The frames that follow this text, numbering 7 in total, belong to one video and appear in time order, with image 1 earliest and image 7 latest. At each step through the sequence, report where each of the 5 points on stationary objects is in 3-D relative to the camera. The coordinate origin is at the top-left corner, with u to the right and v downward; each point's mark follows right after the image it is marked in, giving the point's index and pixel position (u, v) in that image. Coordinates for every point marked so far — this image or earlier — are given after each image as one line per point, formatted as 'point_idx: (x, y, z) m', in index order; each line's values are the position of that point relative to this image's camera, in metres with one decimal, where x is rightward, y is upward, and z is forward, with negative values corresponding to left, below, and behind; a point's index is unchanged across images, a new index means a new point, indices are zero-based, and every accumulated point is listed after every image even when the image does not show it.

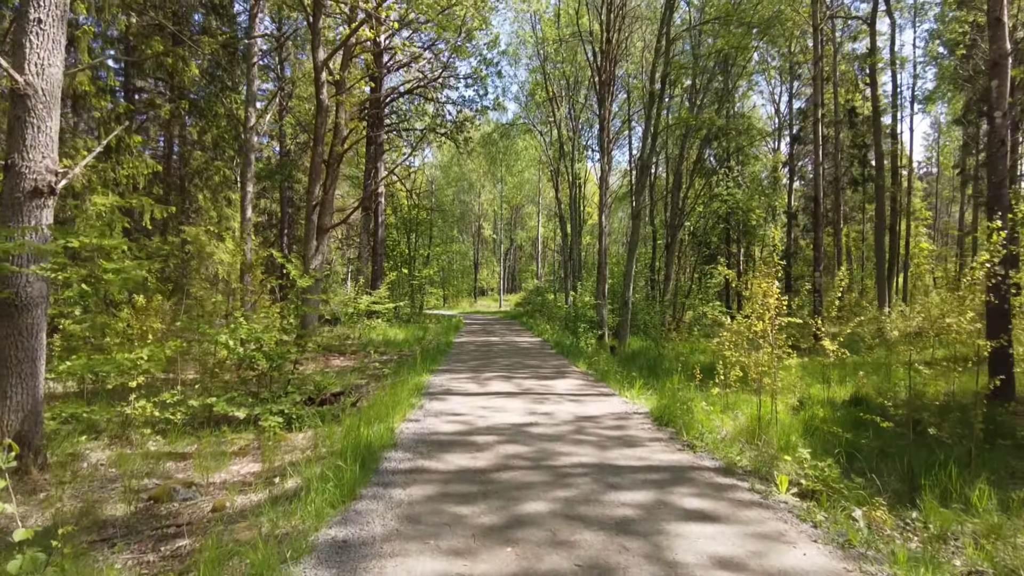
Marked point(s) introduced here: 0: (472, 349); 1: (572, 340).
0: (-0.8, -1.2, +12.7) m
1: (+1.3, -1.2, +14.8) m
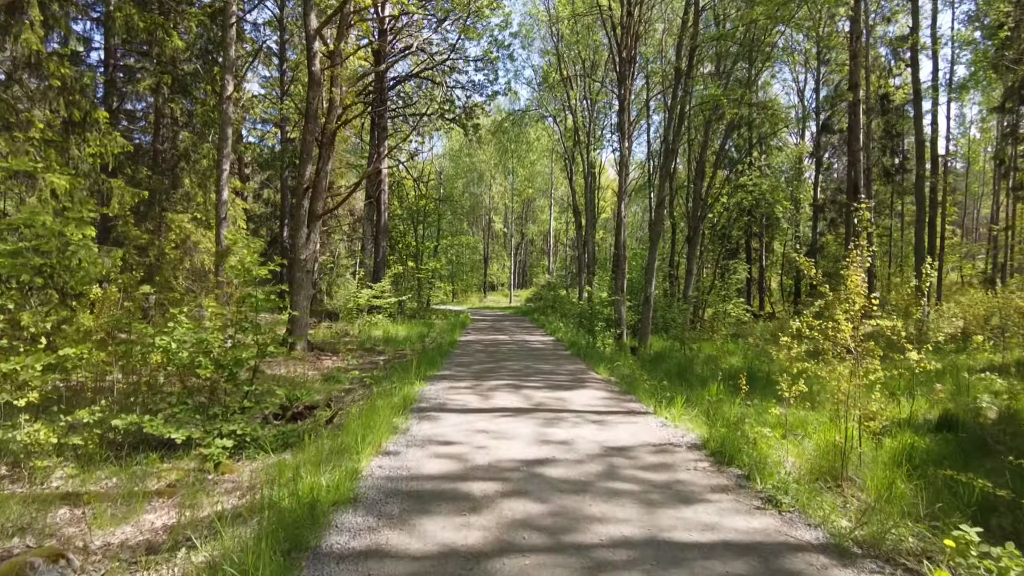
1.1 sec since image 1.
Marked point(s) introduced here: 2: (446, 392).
0: (-0.6, -1.1, +11.5) m
1: (+1.5, -1.1, +13.5) m
2: (-0.6, -1.0, +6.5) m
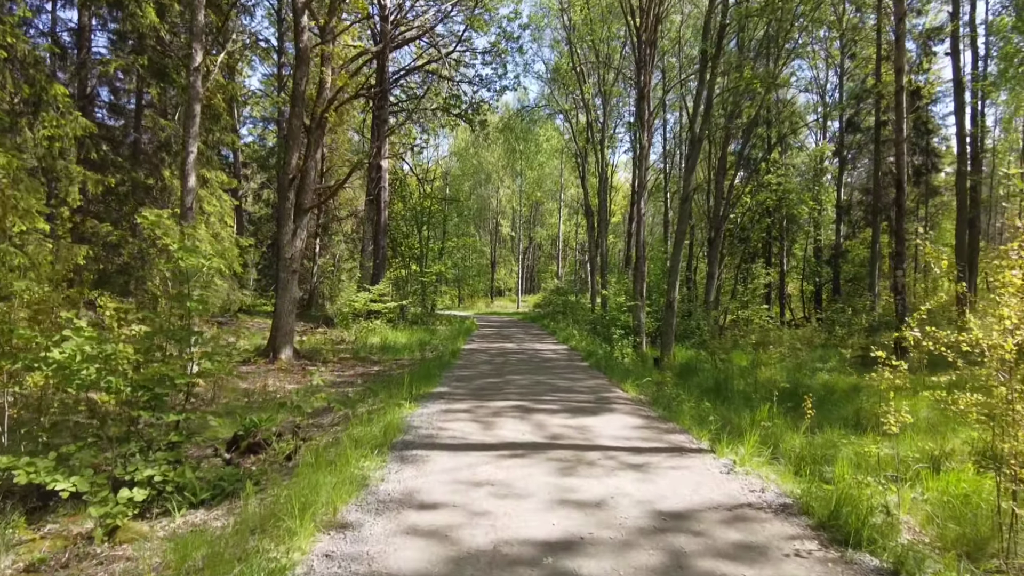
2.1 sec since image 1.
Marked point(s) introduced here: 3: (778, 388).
0: (-0.5, -1.1, +10.2) m
1: (+1.7, -1.2, +12.2) m
2: (-0.6, -1.0, +5.2) m
3: (+3.5, -1.3, +8.7) m
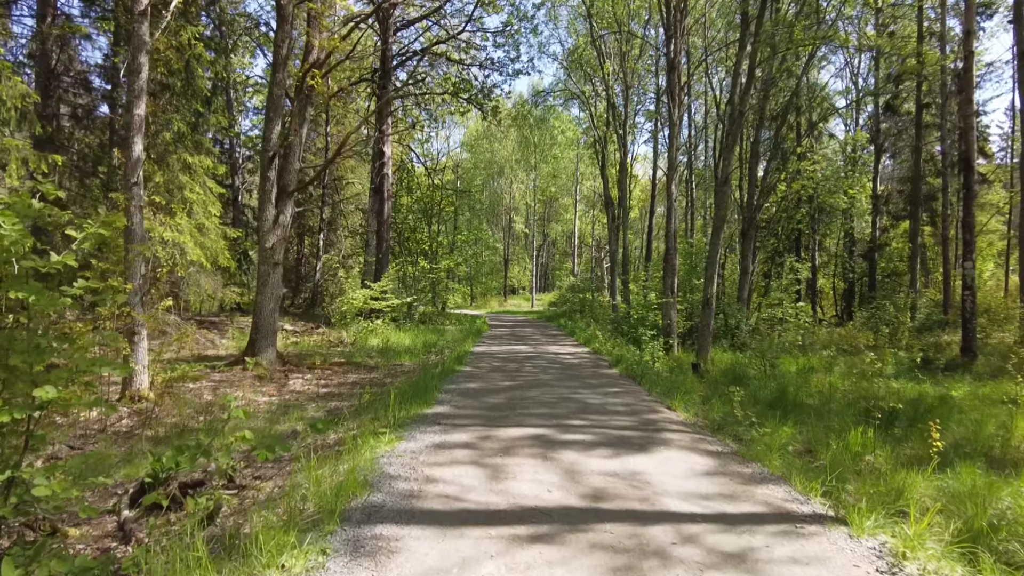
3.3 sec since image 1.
0: (-0.3, -1.0, +8.7) m
1: (+2.0, -1.1, +10.7) m
2: (-0.5, -1.0, +3.7) m
3: (+3.7, -1.2, +7.1) m
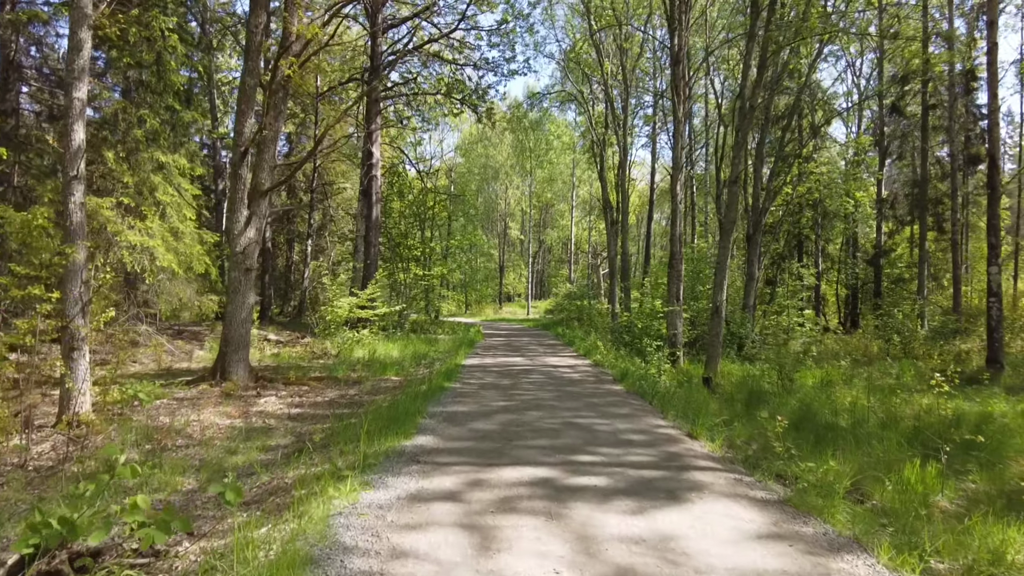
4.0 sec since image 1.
0: (-0.3, -1.1, +7.8) m
1: (+1.9, -1.2, +9.9) m
2: (-0.5, -1.0, +2.9) m
3: (+3.6, -1.3, +6.3) m
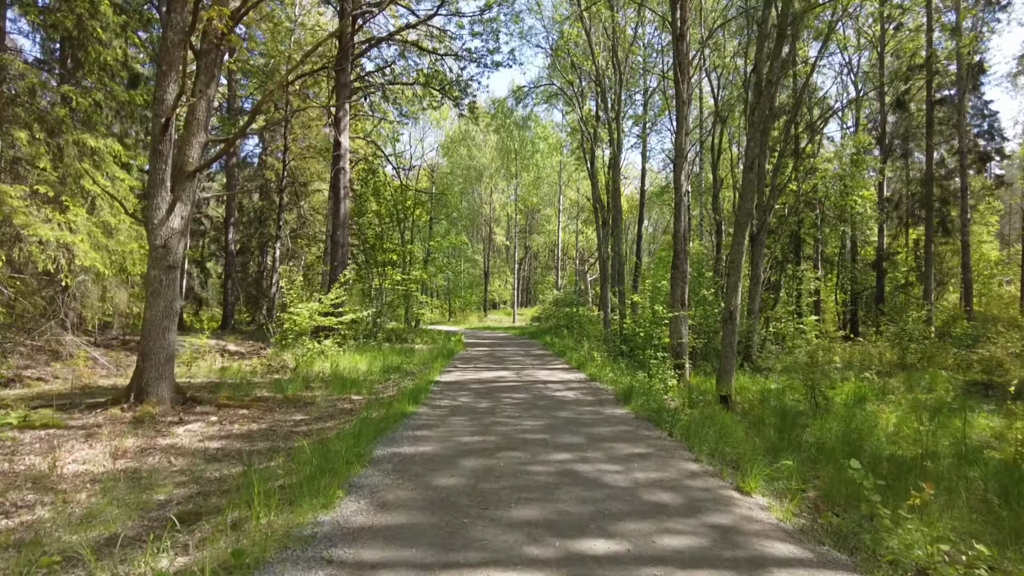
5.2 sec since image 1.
0: (-0.5, -1.1, +6.3) m
1: (+1.7, -1.2, +8.4) m
2: (-0.6, -0.9, +1.4) m
3: (+3.5, -1.3, +4.9) m
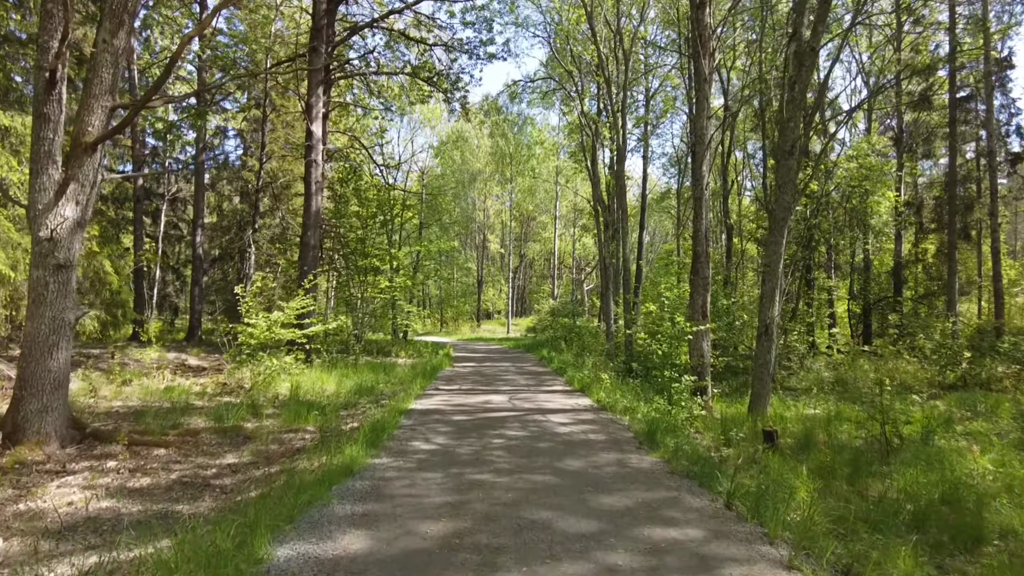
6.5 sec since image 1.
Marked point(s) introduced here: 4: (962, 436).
0: (-0.6, -1.2, +4.7) m
1: (+1.6, -1.3, +6.8) m
2: (-0.6, -0.9, -0.2) m
3: (+3.4, -1.3, +3.4) m
4: (+4.9, -1.6, +7.2) m
